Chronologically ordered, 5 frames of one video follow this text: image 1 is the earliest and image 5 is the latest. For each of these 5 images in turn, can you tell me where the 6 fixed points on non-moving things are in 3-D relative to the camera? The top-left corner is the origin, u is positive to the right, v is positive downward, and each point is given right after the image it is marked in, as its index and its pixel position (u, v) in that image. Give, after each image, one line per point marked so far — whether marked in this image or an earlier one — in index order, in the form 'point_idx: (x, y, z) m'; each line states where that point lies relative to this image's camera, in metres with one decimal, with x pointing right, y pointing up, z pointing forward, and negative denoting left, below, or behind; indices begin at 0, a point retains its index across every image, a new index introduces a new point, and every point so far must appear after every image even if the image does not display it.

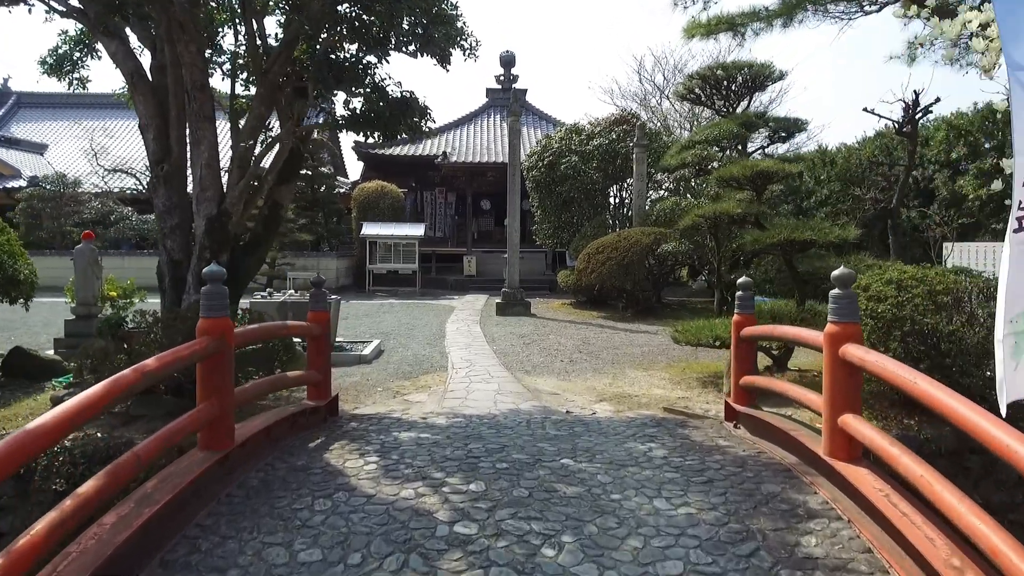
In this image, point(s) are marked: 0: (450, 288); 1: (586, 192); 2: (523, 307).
0: (-1.5, 0.0, +17.3) m
1: (+1.4, +1.9, +14.2) m
2: (+0.2, -0.3, +12.2) m
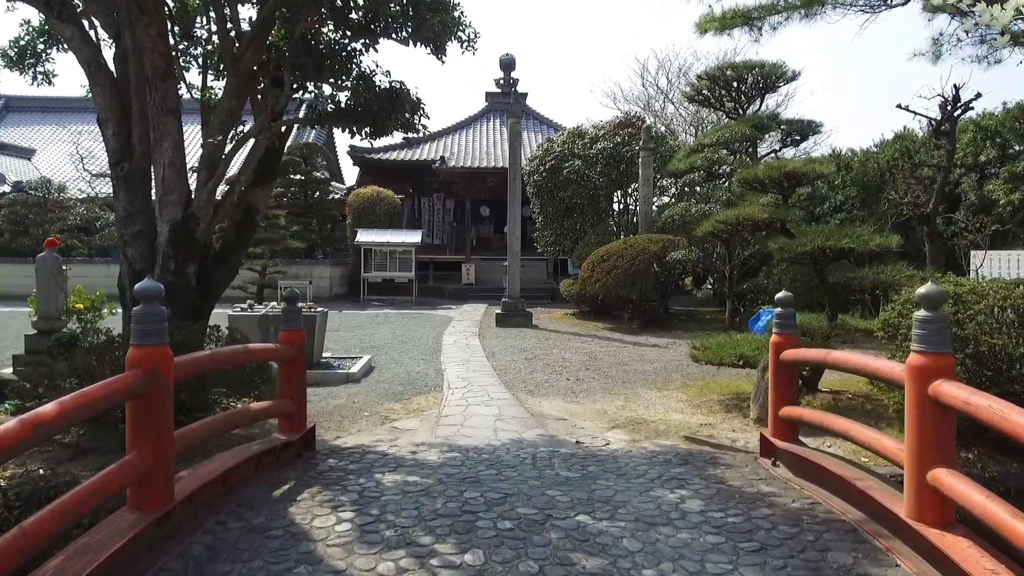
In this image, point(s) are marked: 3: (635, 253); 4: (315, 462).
0: (-1.5, -0.2, +16.7) m
1: (+1.4, +1.7, +13.7) m
2: (+0.2, -0.5, +11.6) m
3: (+1.9, +0.5, +11.1) m
4: (-1.0, -0.9, +3.9) m
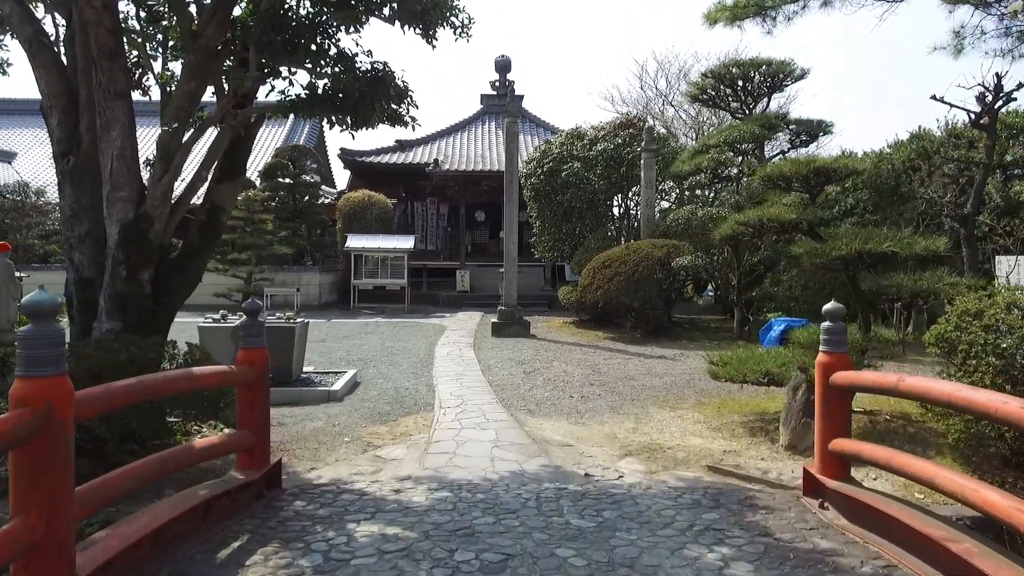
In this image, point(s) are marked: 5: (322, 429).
0: (-1.5, -0.4, +16.1) m
1: (+1.4, +1.6, +13.1) m
2: (+0.2, -0.6, +11.0) m
3: (+1.8, +0.4, +10.6) m
4: (-1.0, -1.0, +3.3) m
5: (-1.3, -1.0, +5.0) m
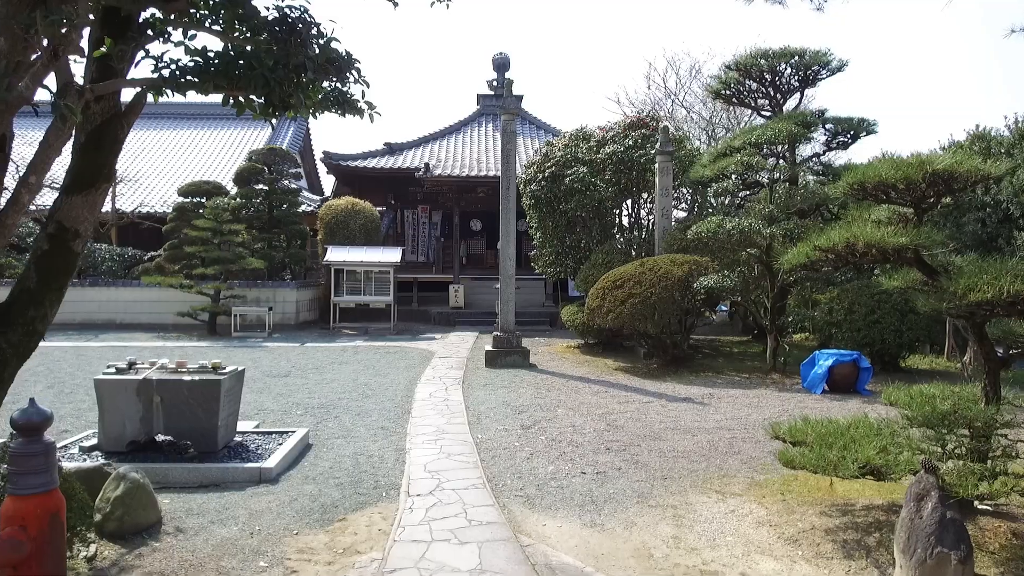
0: (-1.6, -0.7, +14.6) m
1: (+1.3, +1.2, +11.7) m
2: (+0.1, -0.9, +9.5) m
3: (+1.8, +0.1, +9.1) m
4: (-1.1, -1.2, +1.8) m
5: (-1.4, -1.2, +3.6) m
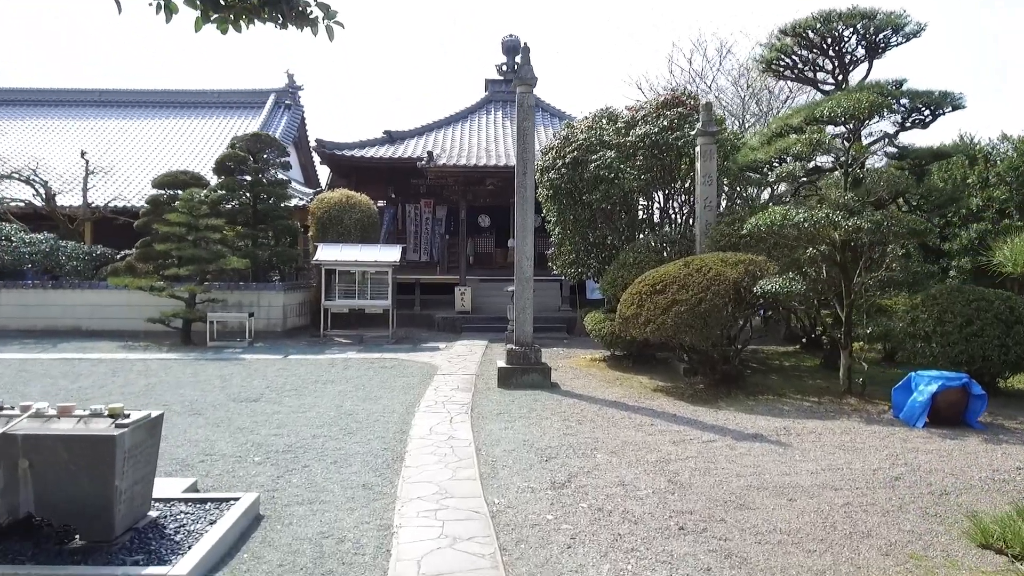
0: (-1.4, -0.7, +13.1) m
1: (+1.6, +1.2, +10.1) m
2: (+0.3, -0.9, +8.0) m
3: (+2.0, +0.1, +7.5) m
4: (-1.0, -1.3, +0.3) m
5: (-1.2, -1.3, +2.0) m
